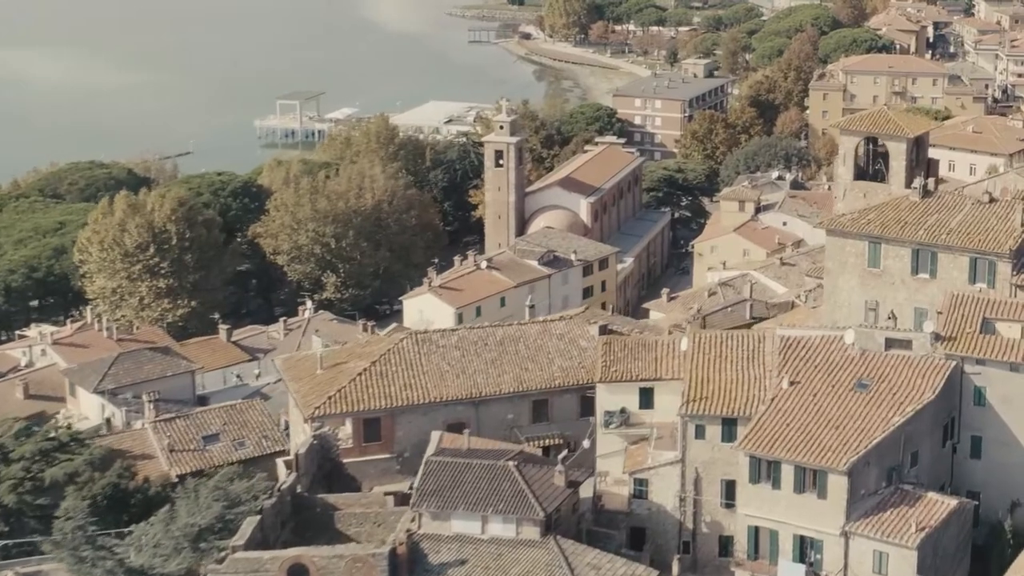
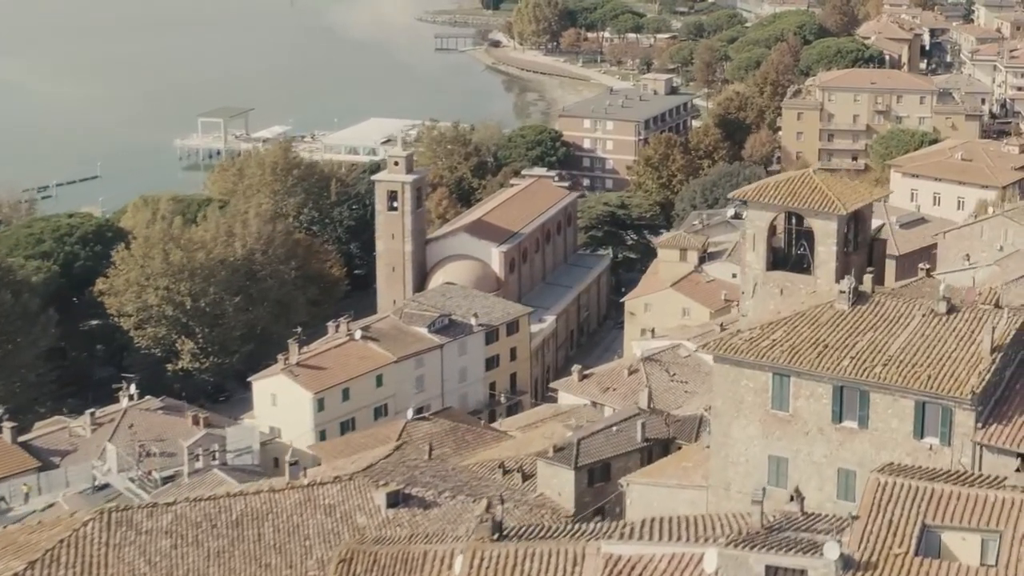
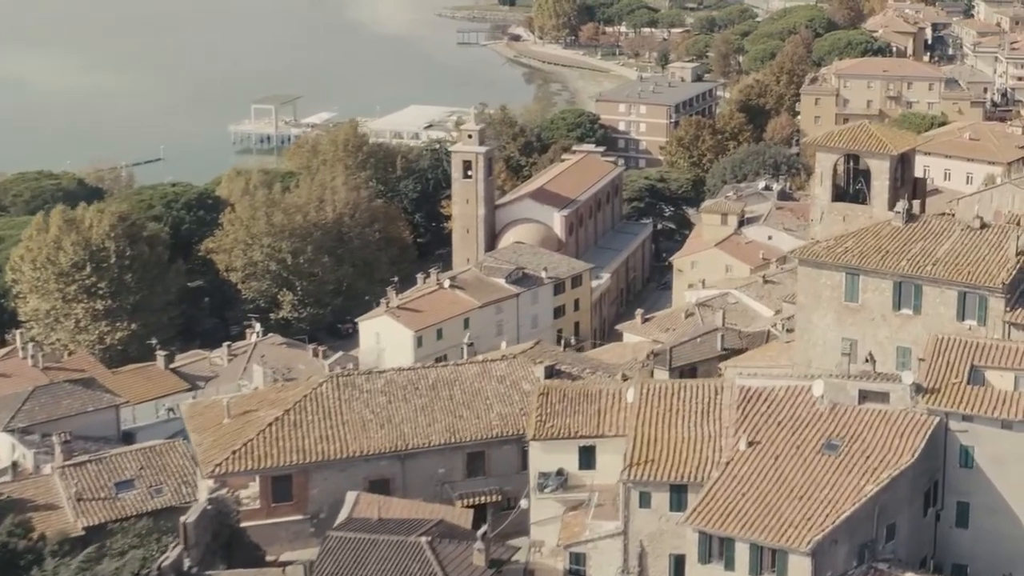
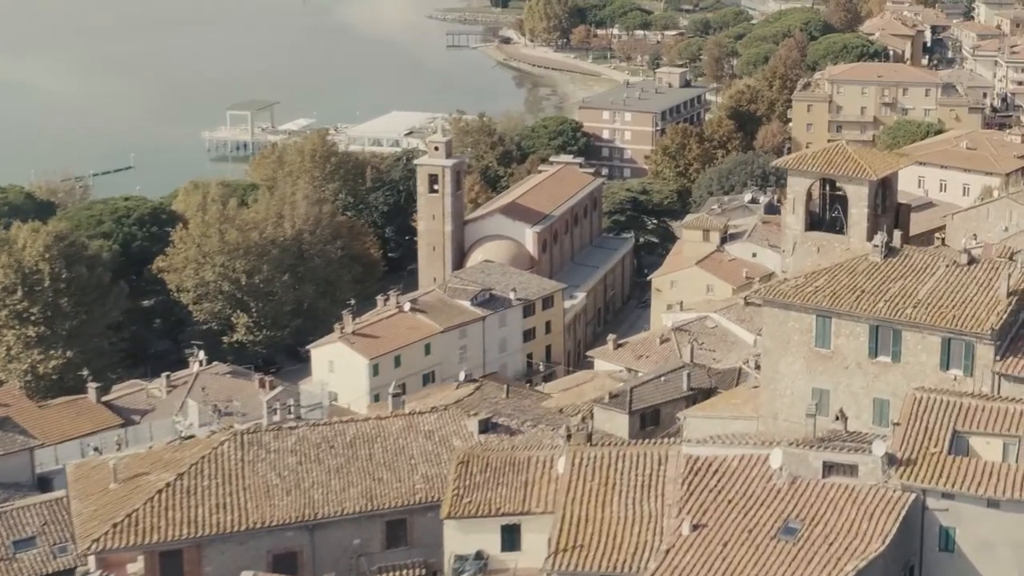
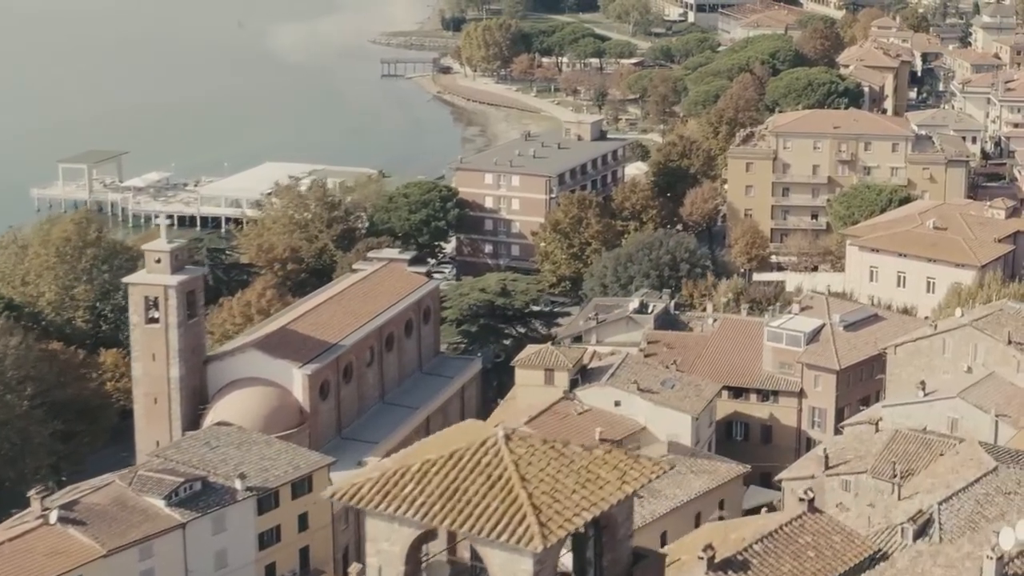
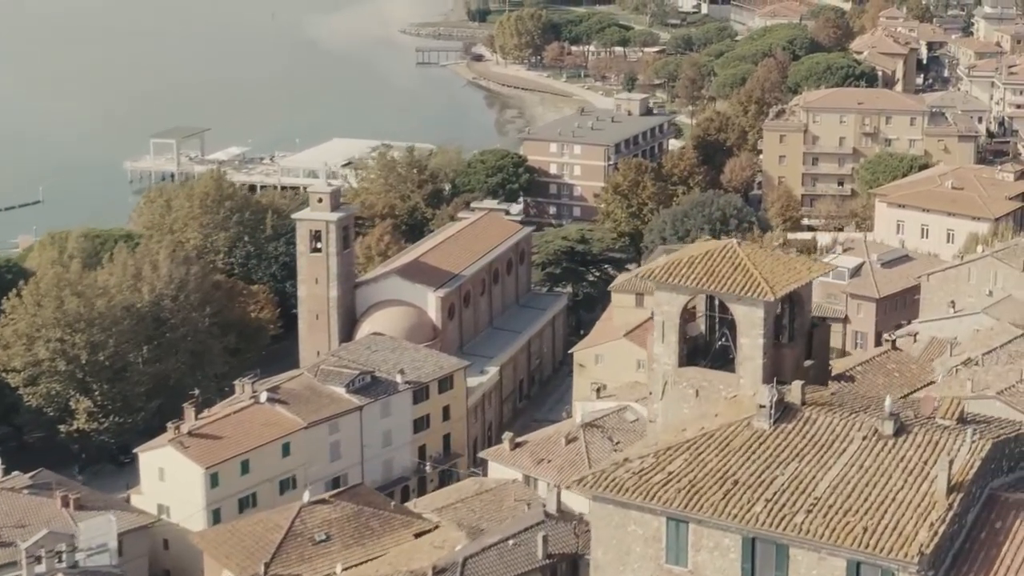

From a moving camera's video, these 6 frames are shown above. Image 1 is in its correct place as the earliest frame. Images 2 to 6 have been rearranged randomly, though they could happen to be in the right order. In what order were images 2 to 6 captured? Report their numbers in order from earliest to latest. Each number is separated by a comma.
3, 4, 2, 6, 5
